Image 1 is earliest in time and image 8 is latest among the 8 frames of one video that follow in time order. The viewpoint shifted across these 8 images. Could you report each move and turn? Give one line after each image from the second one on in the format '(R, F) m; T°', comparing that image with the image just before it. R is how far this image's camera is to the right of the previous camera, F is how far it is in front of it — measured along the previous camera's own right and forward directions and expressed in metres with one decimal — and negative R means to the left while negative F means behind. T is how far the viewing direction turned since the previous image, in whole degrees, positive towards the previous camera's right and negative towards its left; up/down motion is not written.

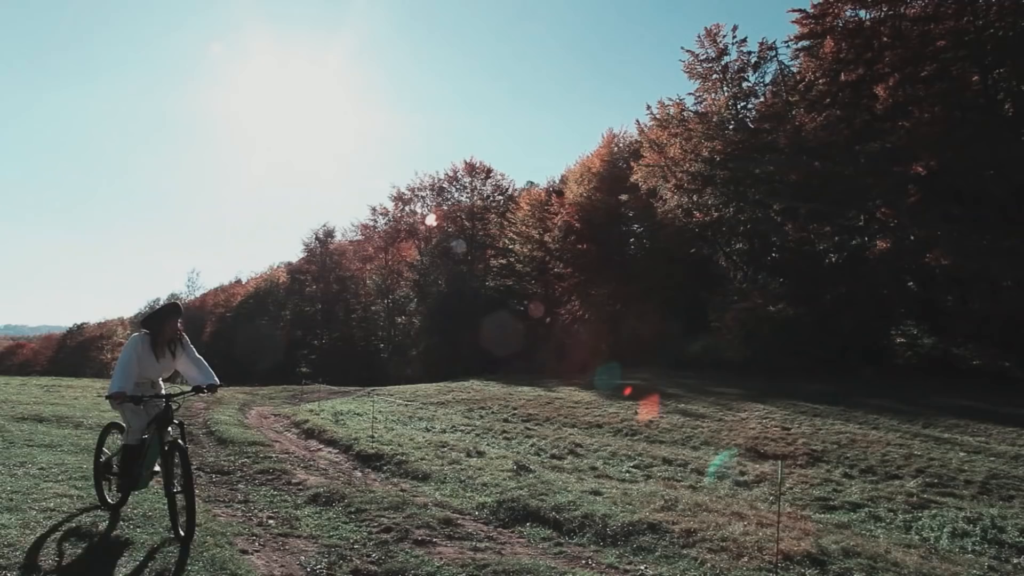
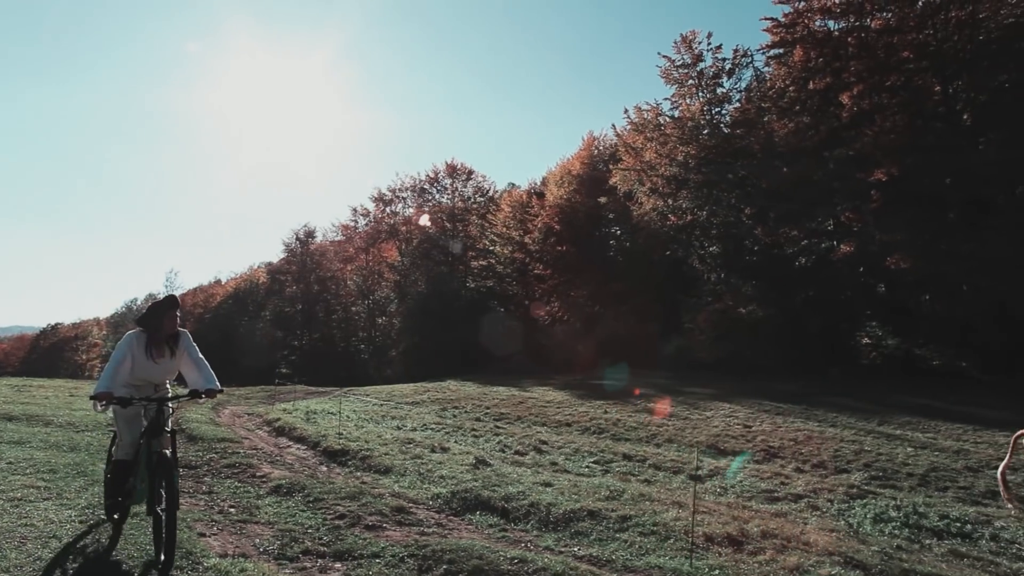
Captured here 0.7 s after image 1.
(+0.3, -0.4) m; +2°
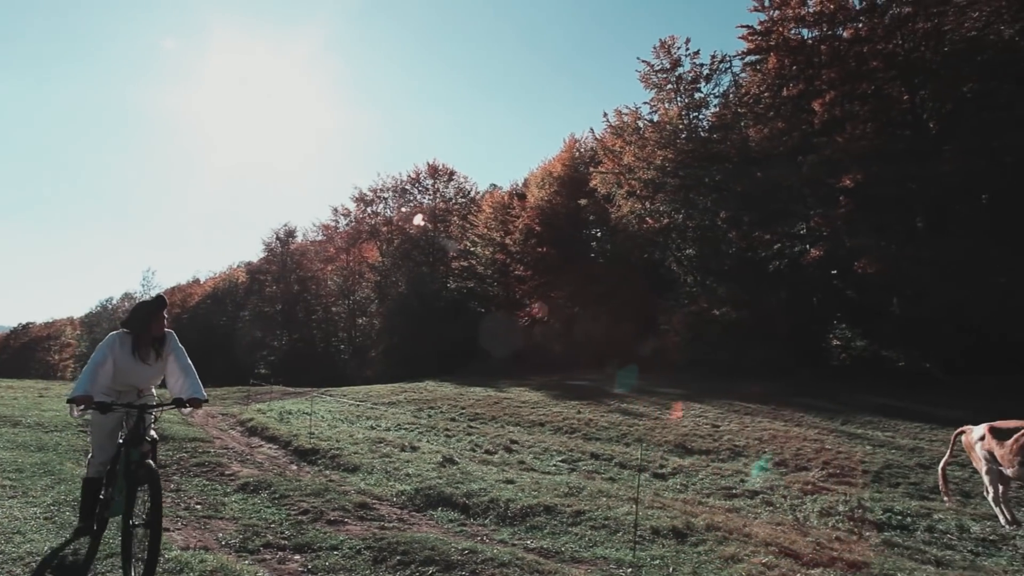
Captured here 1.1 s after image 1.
(+0.2, -0.2) m; +2°
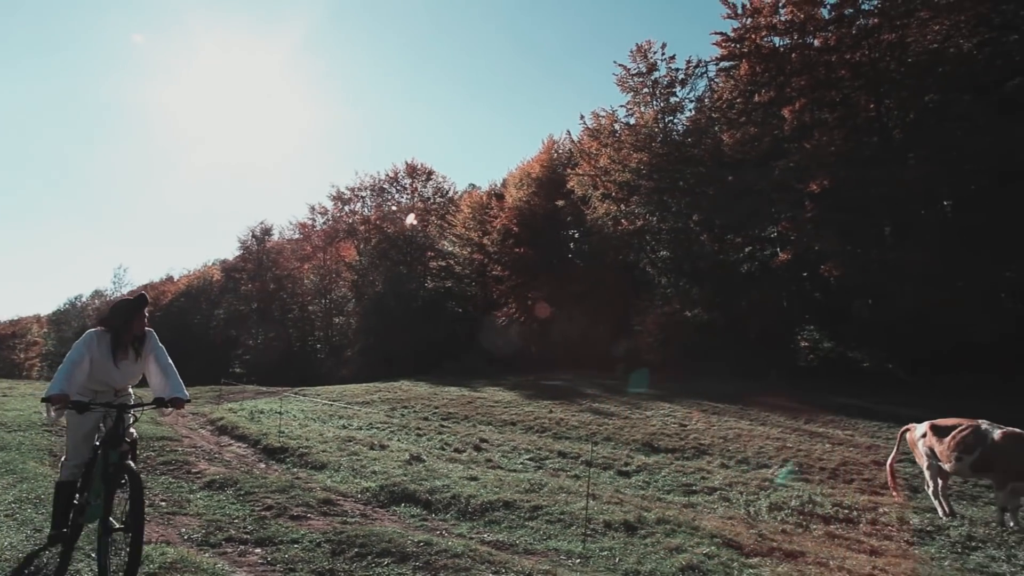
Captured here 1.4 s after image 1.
(+0.2, -0.2) m; +2°
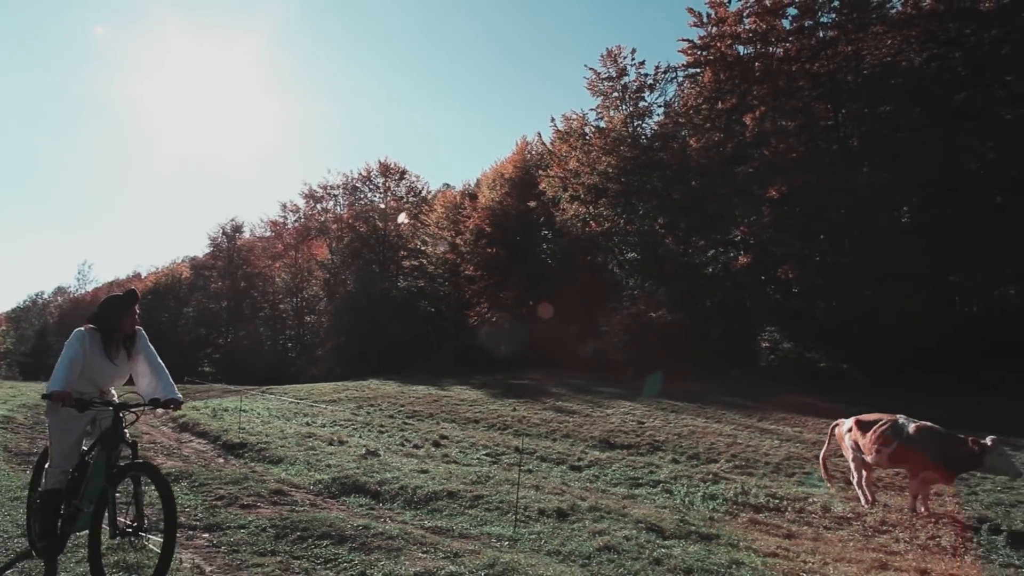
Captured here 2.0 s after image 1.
(+0.3, -0.4) m; +2°
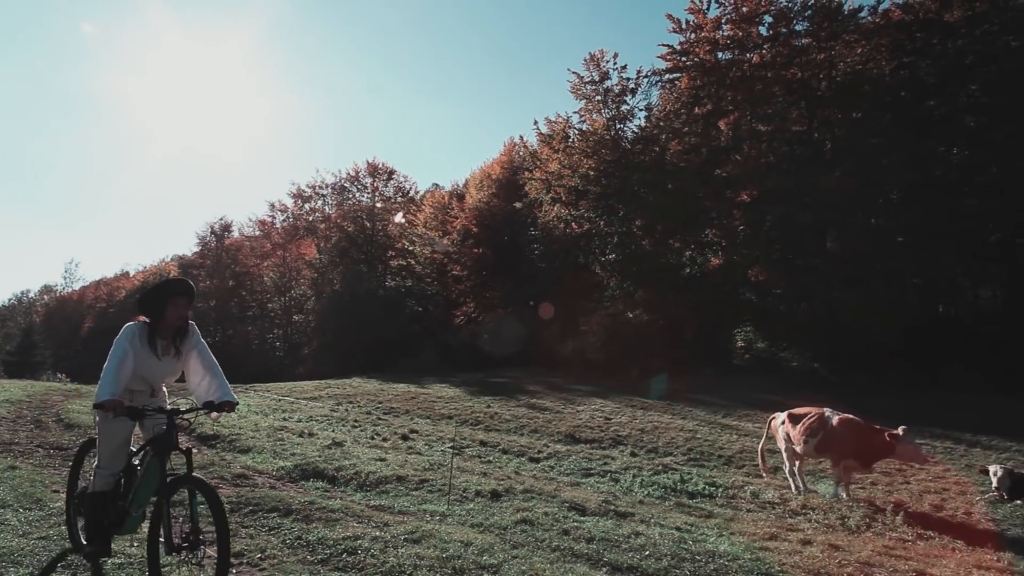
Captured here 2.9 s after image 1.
(+0.6, -0.6) m; +1°
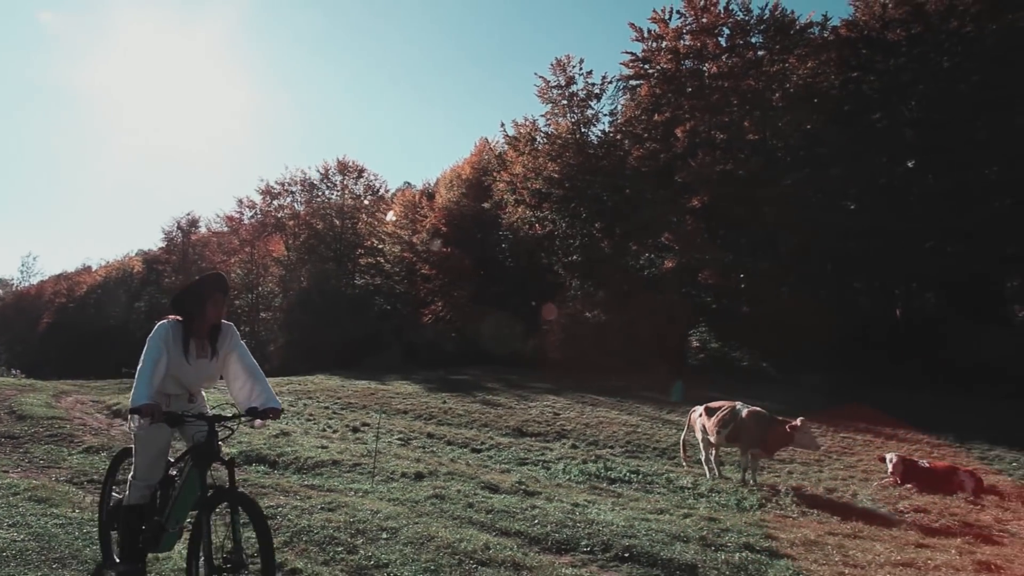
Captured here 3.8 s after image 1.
(+0.6, -0.7) m; +2°
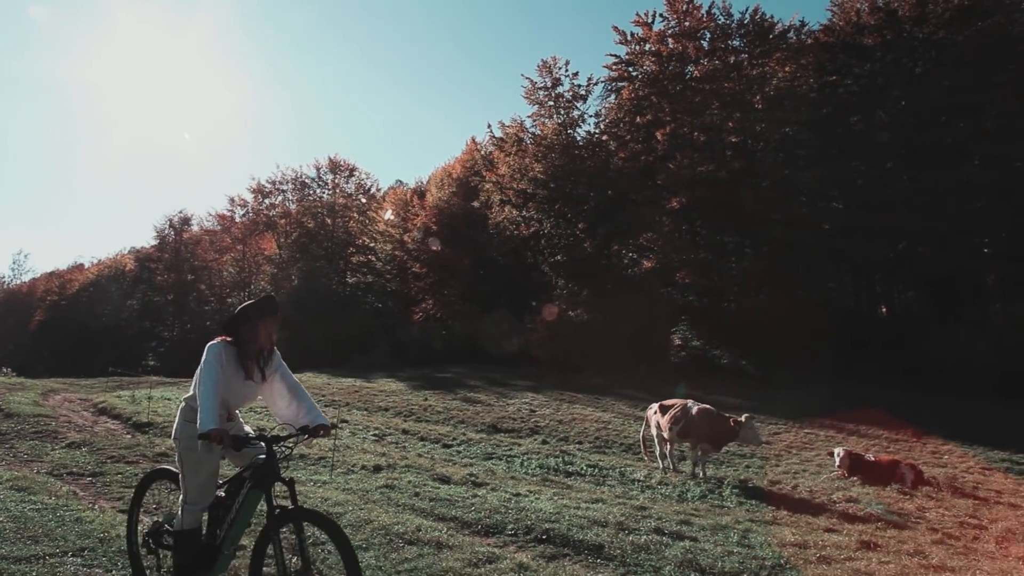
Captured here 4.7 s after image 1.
(+0.5, -0.6) m; 0°
